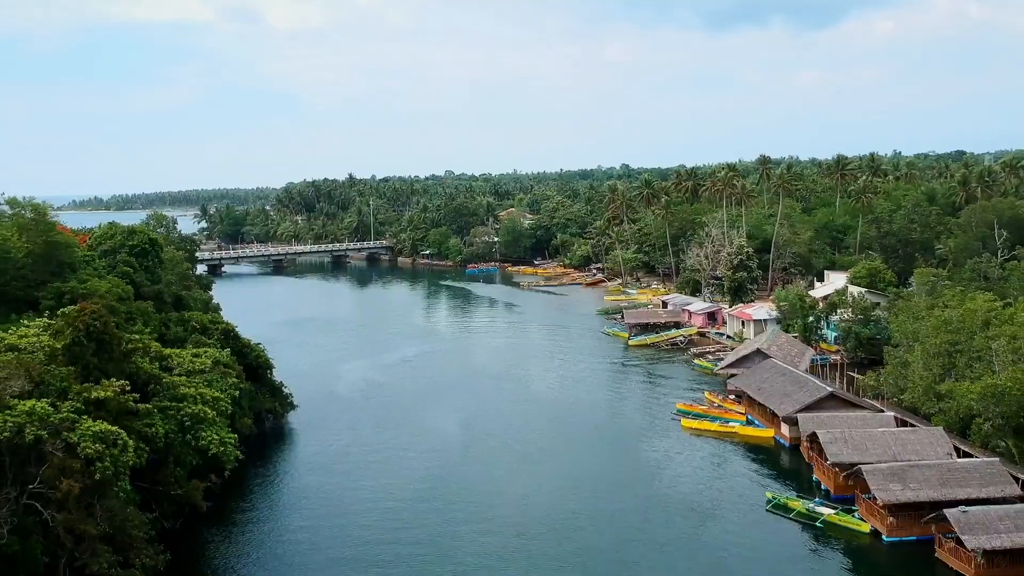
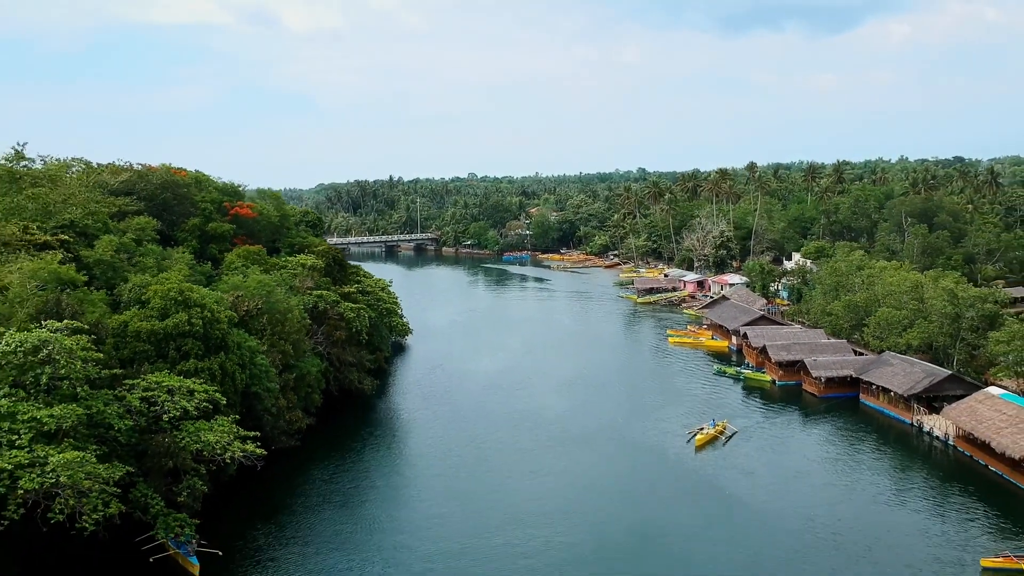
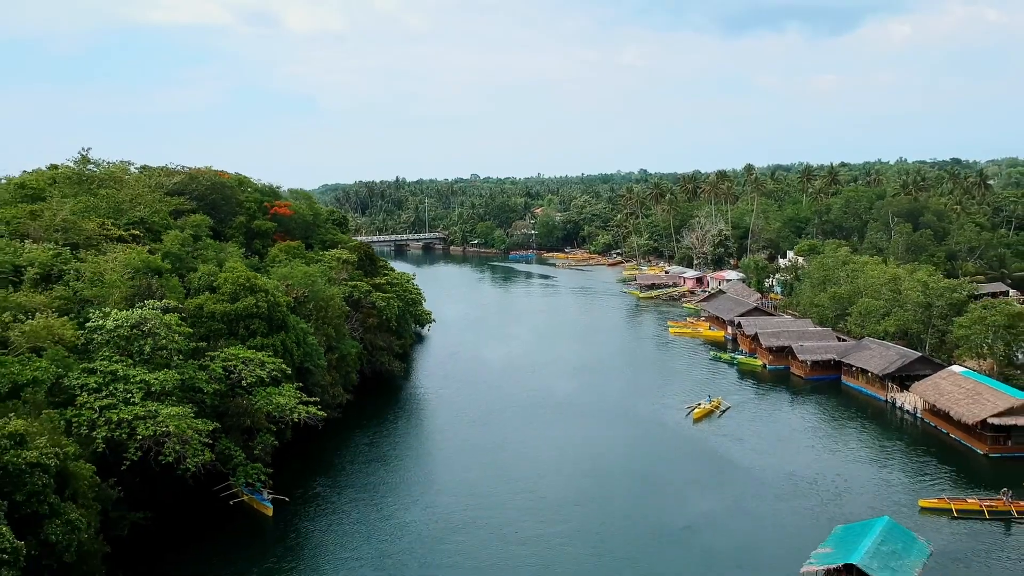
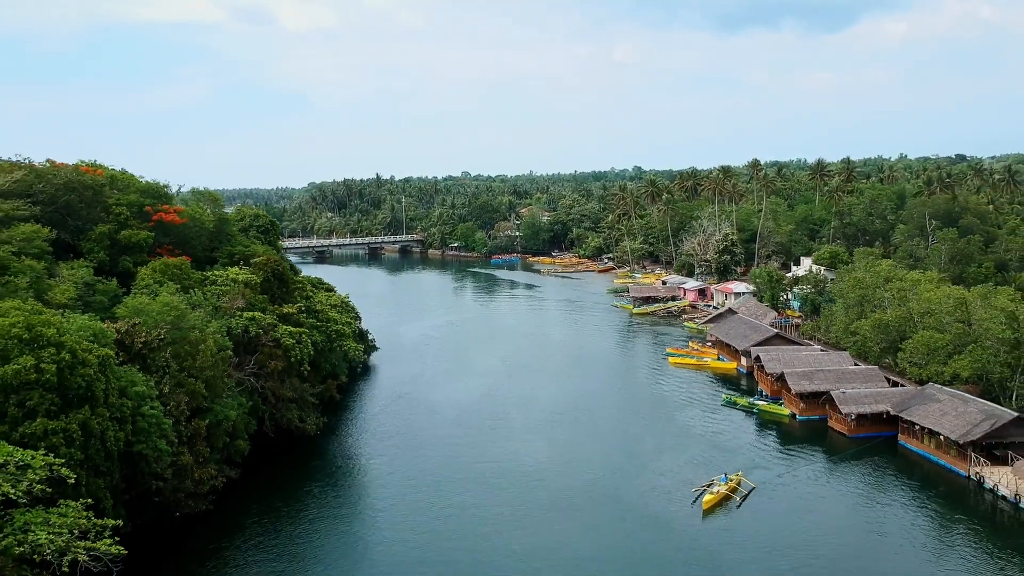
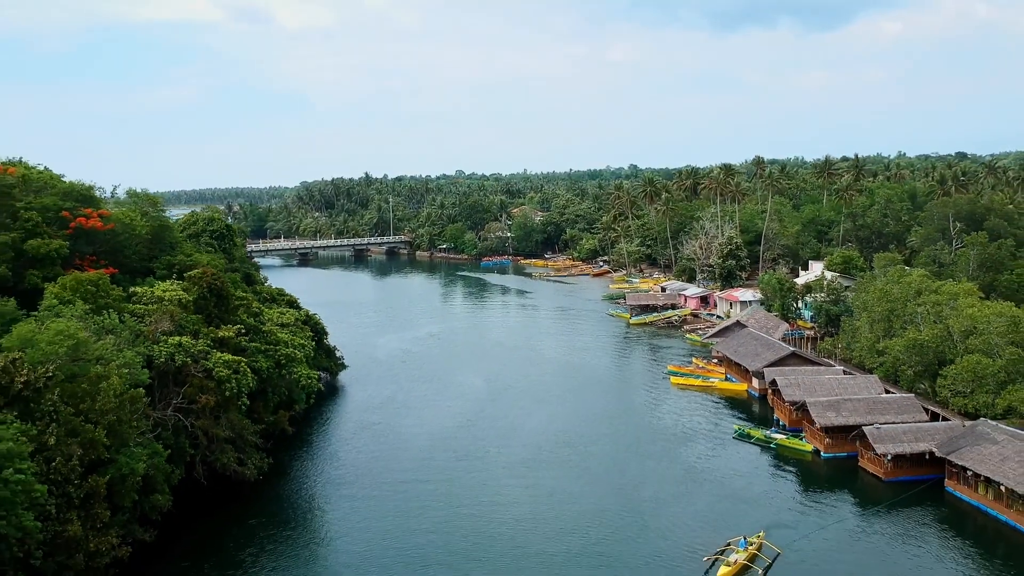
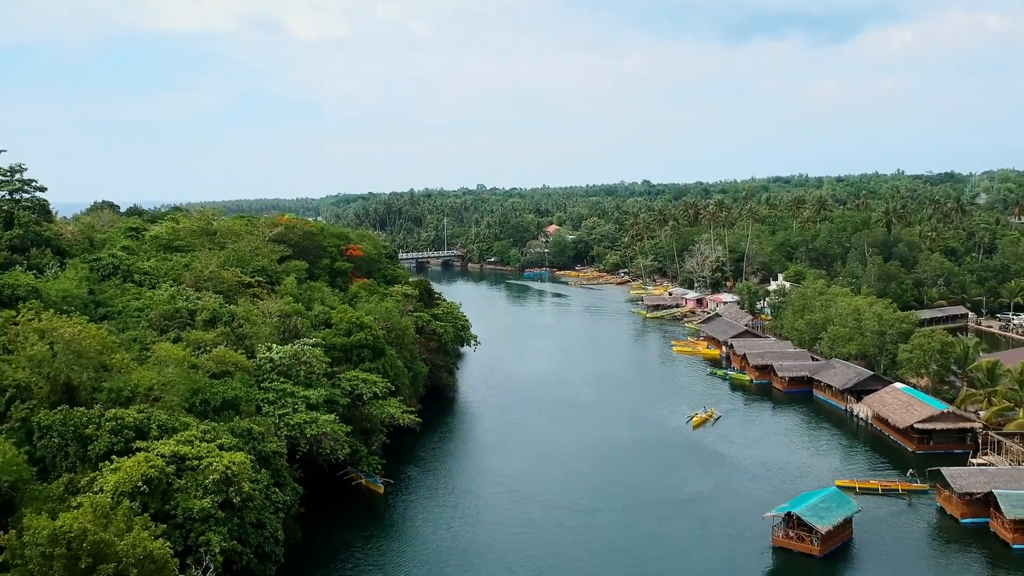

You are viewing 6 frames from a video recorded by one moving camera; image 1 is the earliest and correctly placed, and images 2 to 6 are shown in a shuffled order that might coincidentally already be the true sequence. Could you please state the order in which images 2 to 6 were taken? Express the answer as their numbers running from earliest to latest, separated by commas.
5, 4, 2, 3, 6
